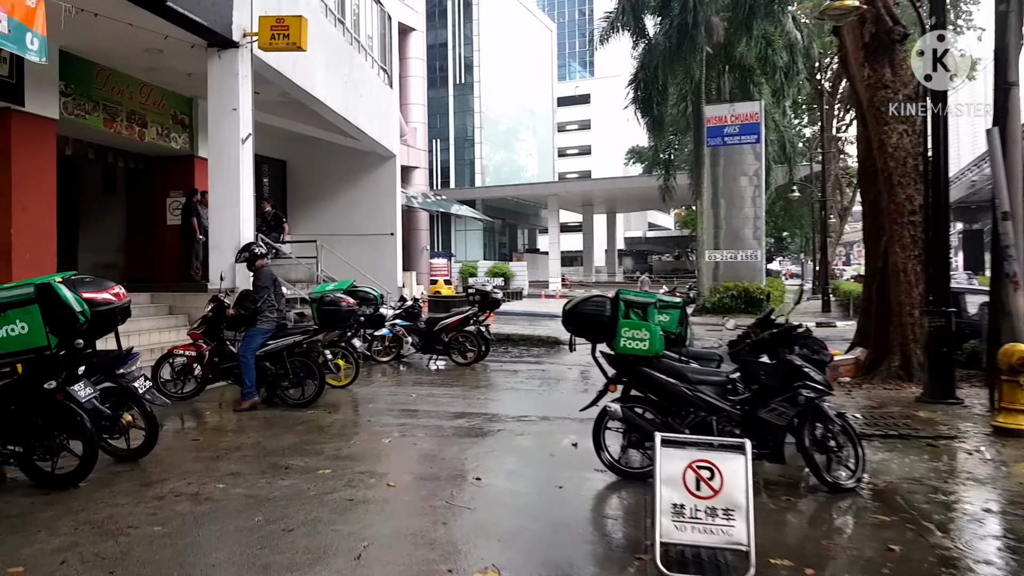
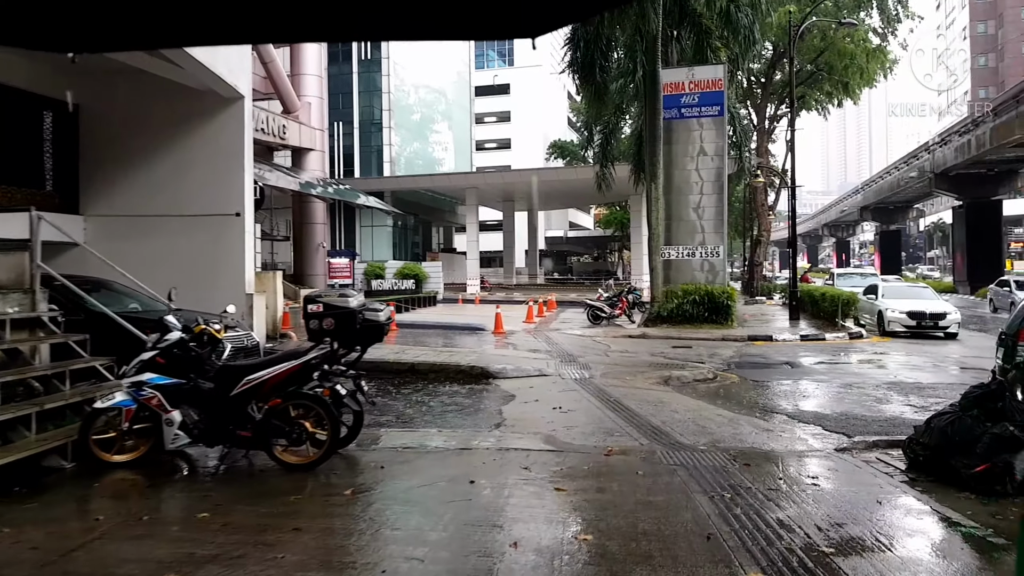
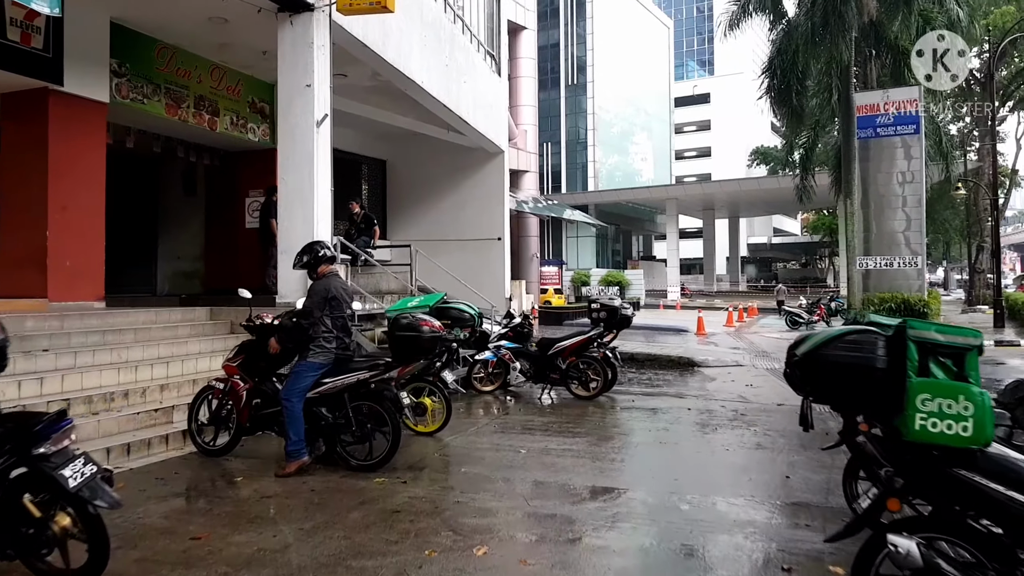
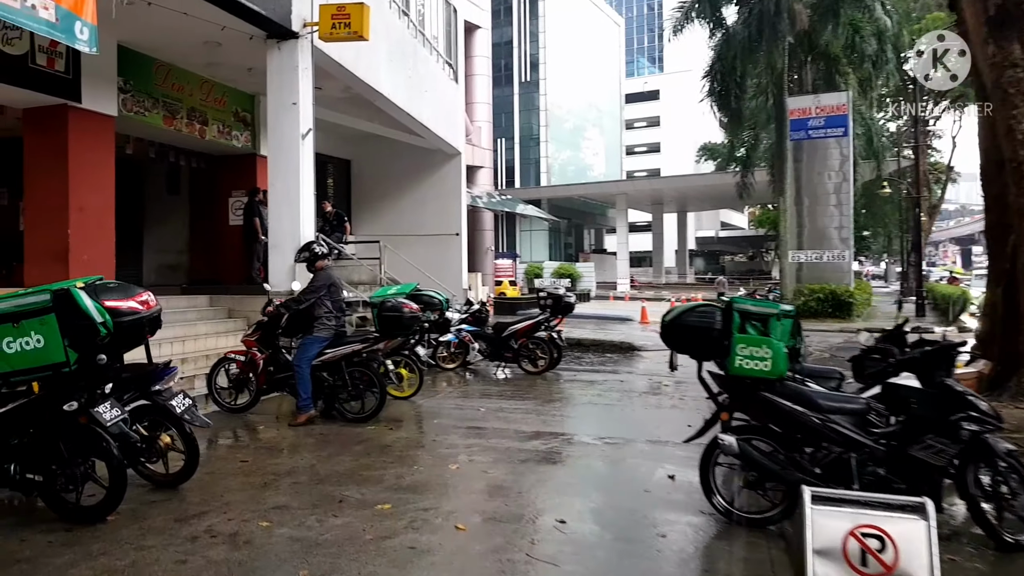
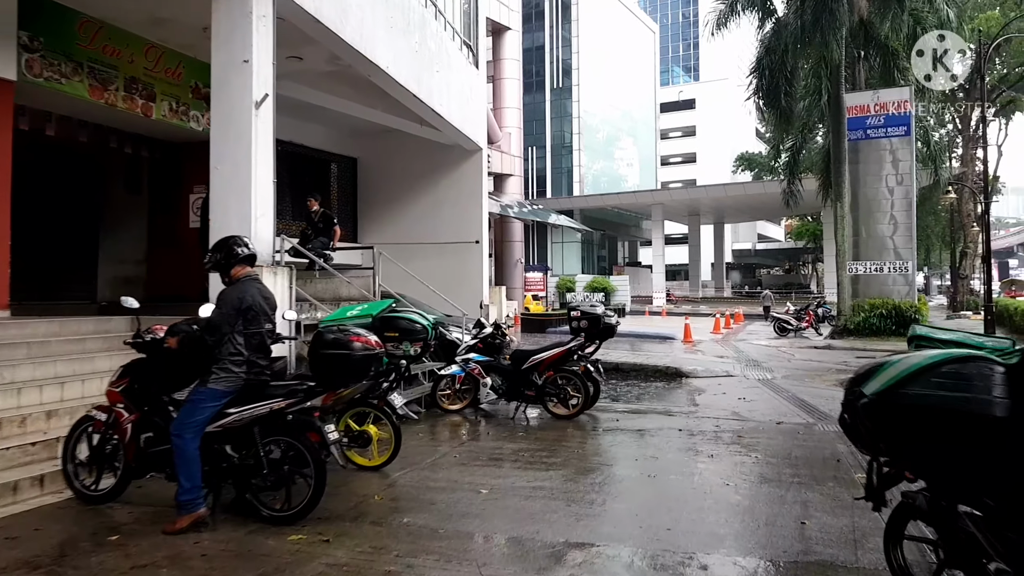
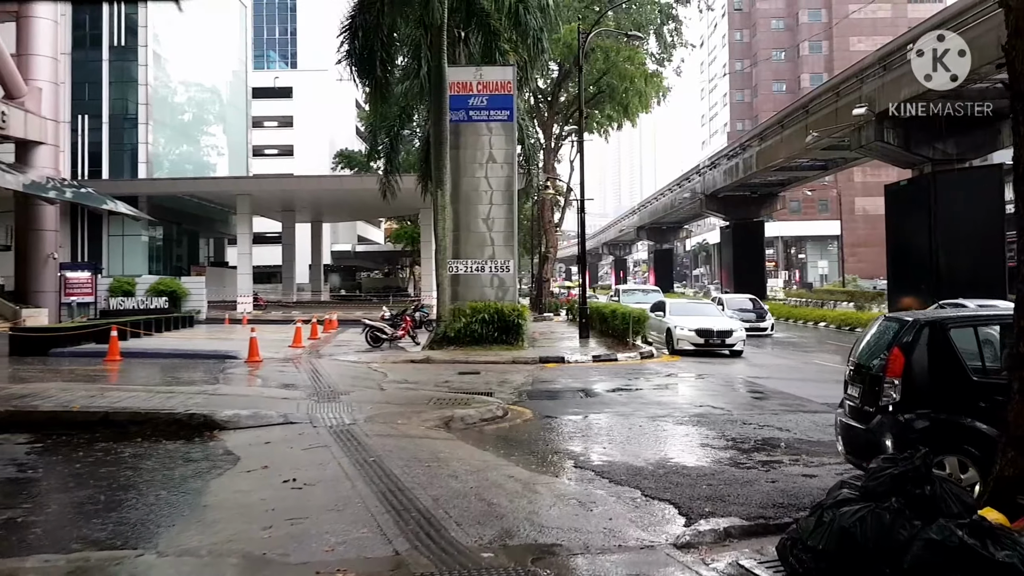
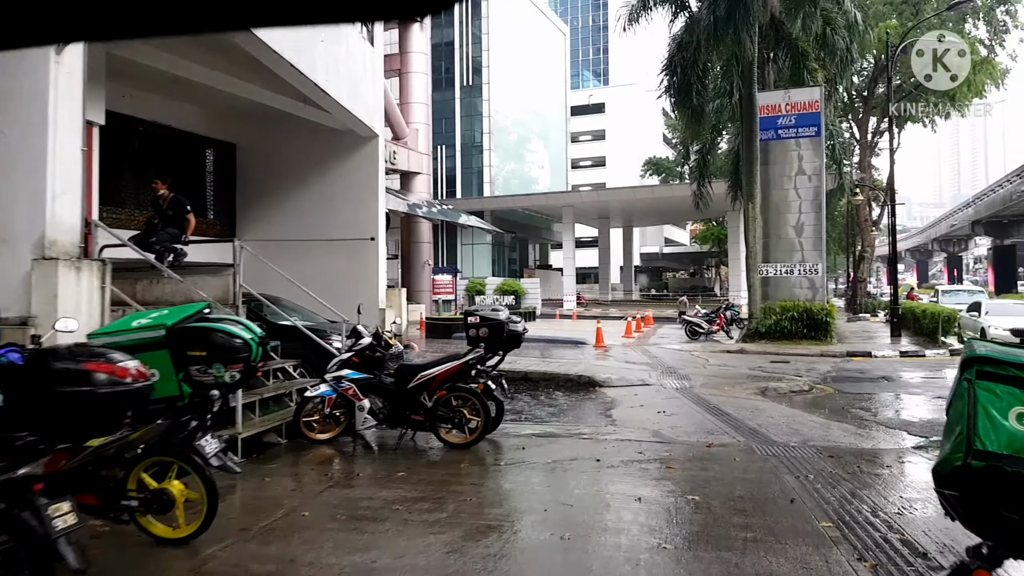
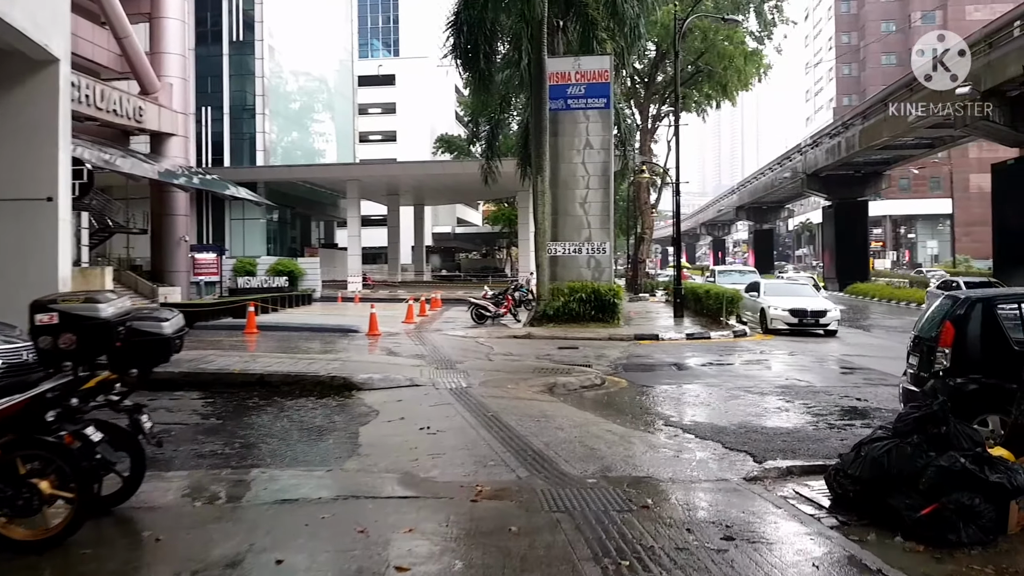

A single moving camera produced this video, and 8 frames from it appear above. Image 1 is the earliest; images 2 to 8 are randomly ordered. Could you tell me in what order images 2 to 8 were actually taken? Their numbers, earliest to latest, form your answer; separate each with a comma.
4, 3, 5, 7, 2, 8, 6
